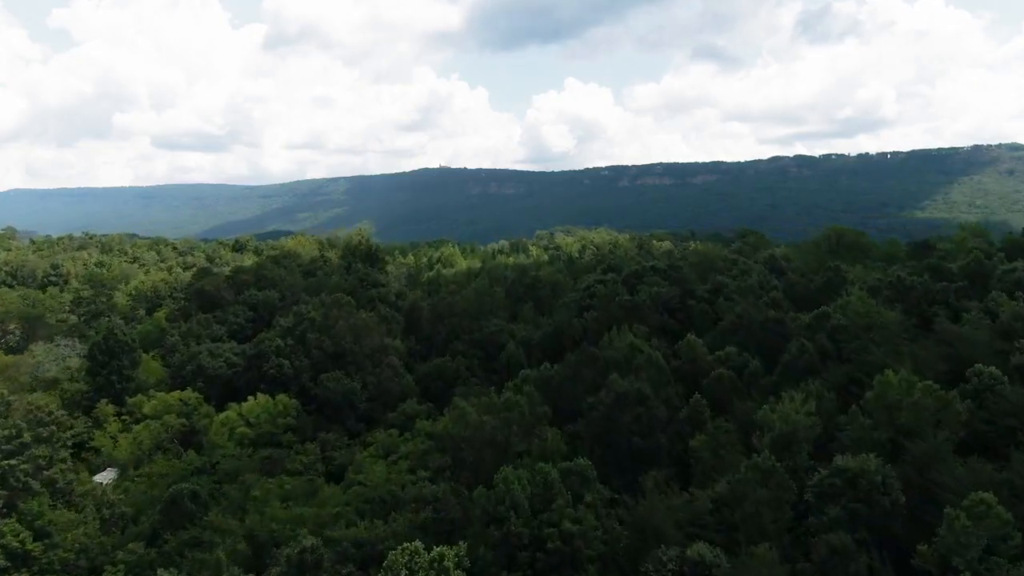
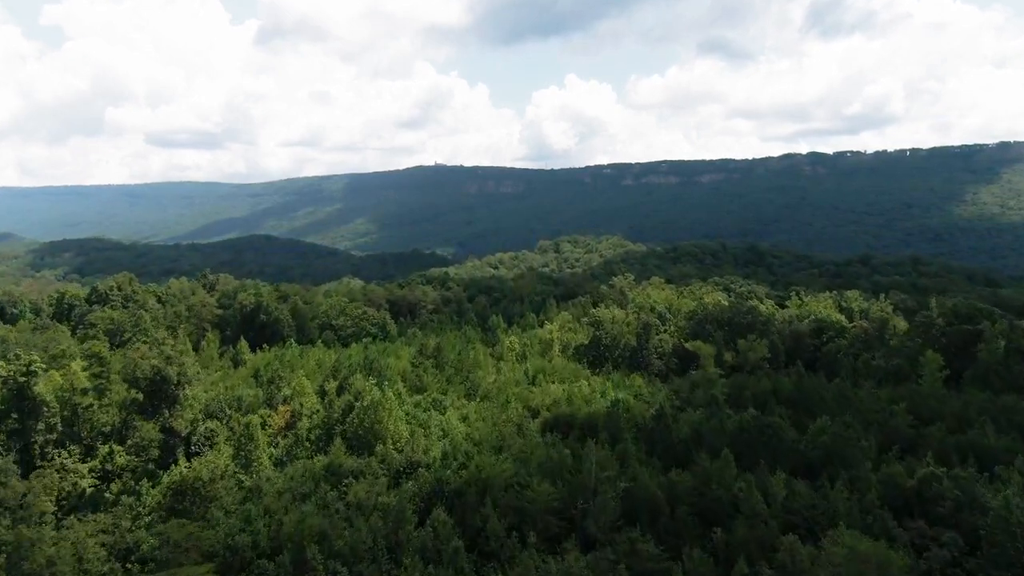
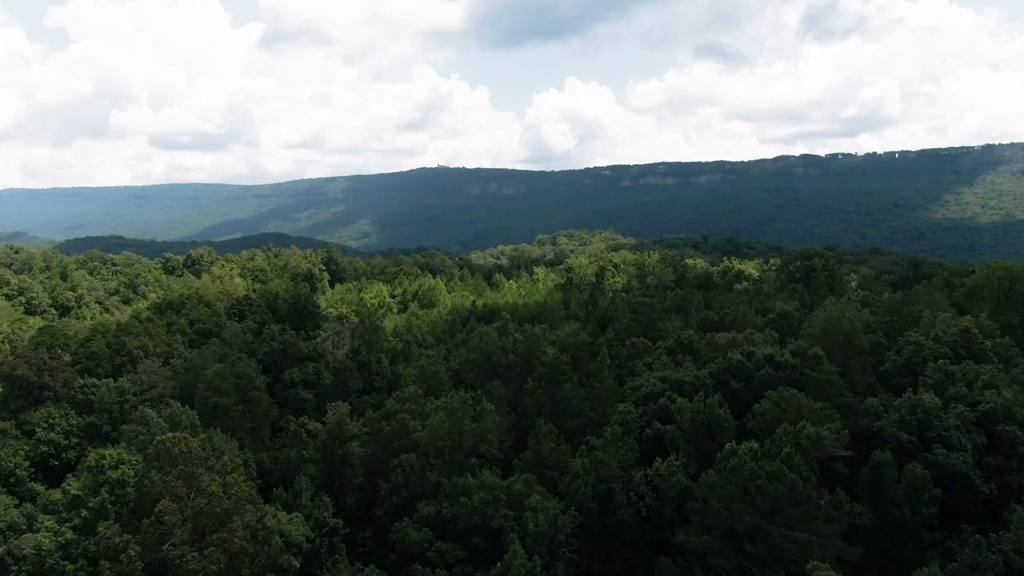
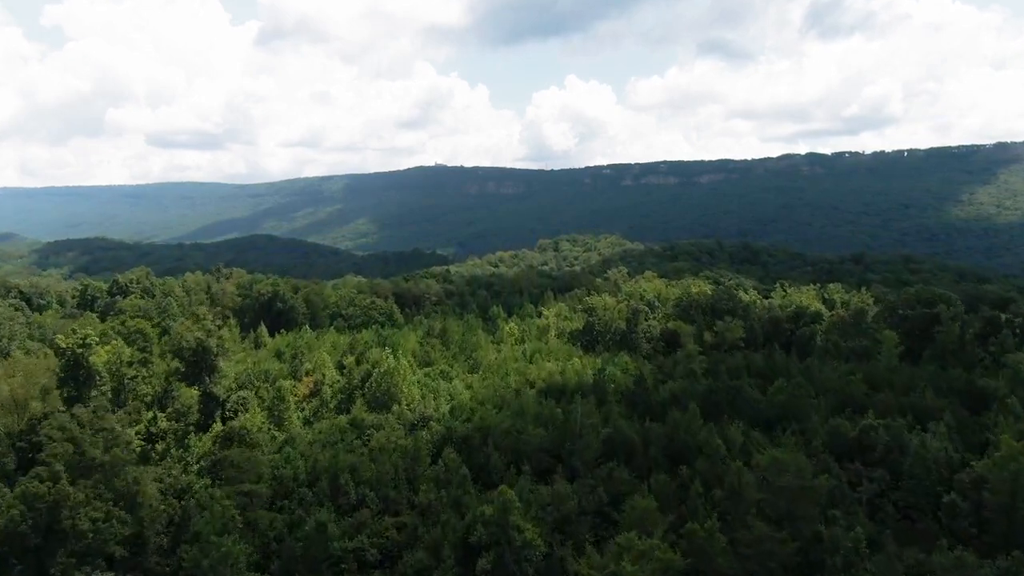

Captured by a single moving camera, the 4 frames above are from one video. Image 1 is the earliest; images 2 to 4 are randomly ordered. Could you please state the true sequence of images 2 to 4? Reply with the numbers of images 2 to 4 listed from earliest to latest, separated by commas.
3, 4, 2
